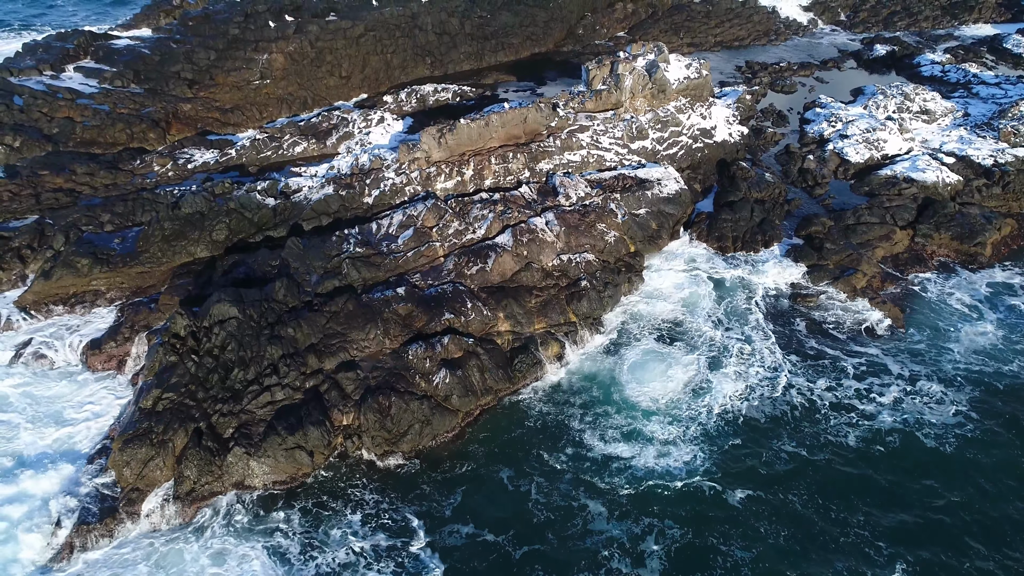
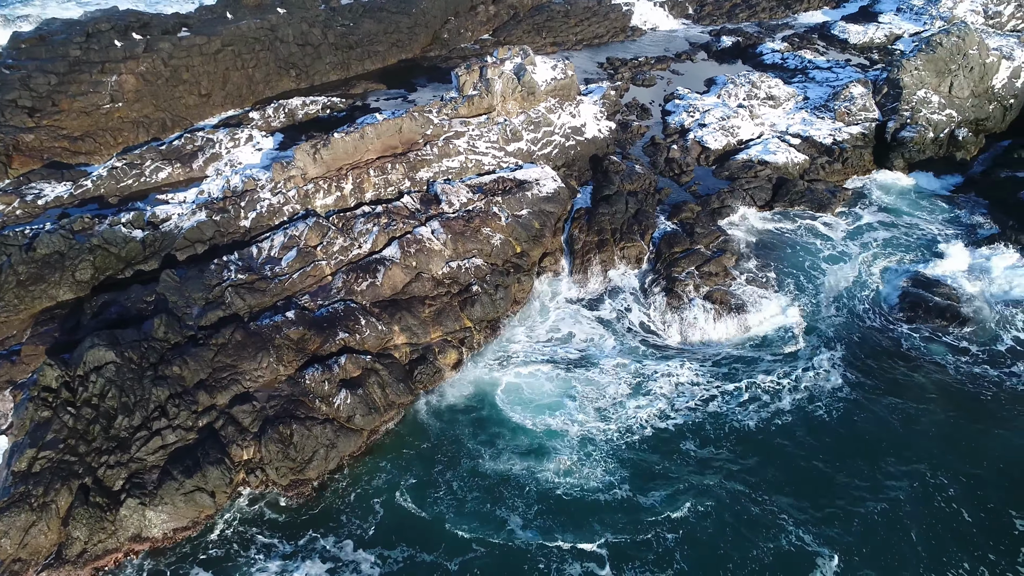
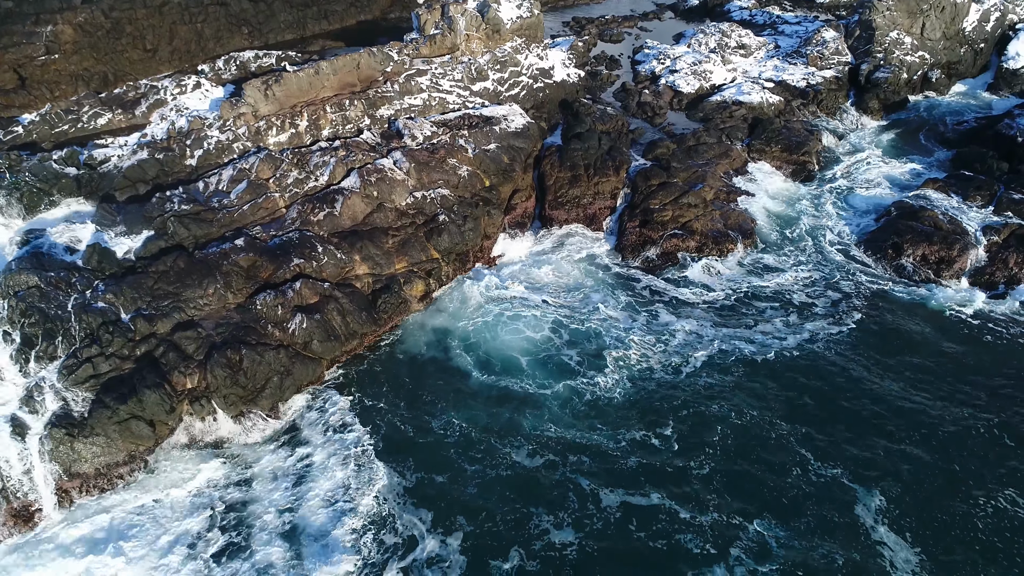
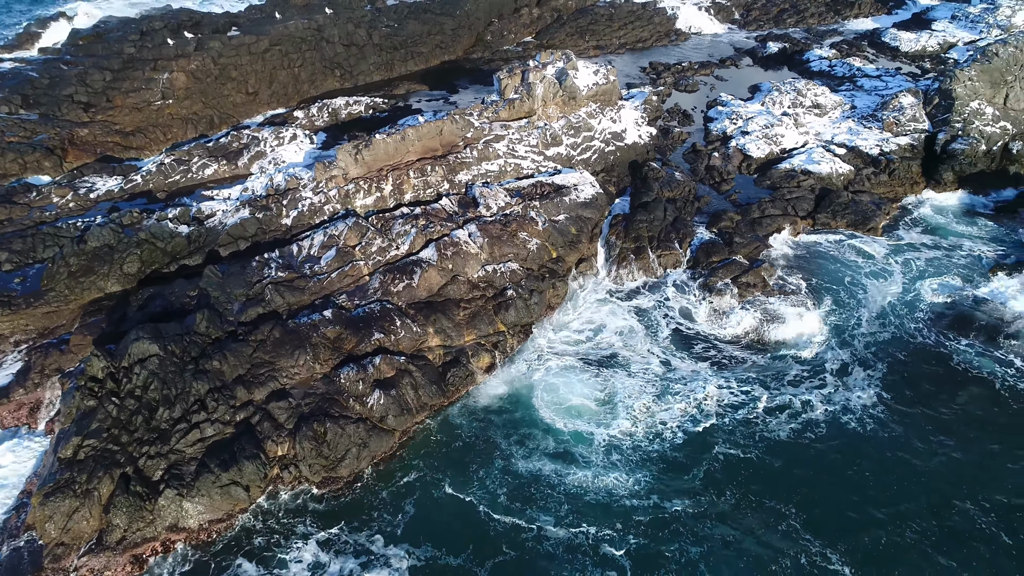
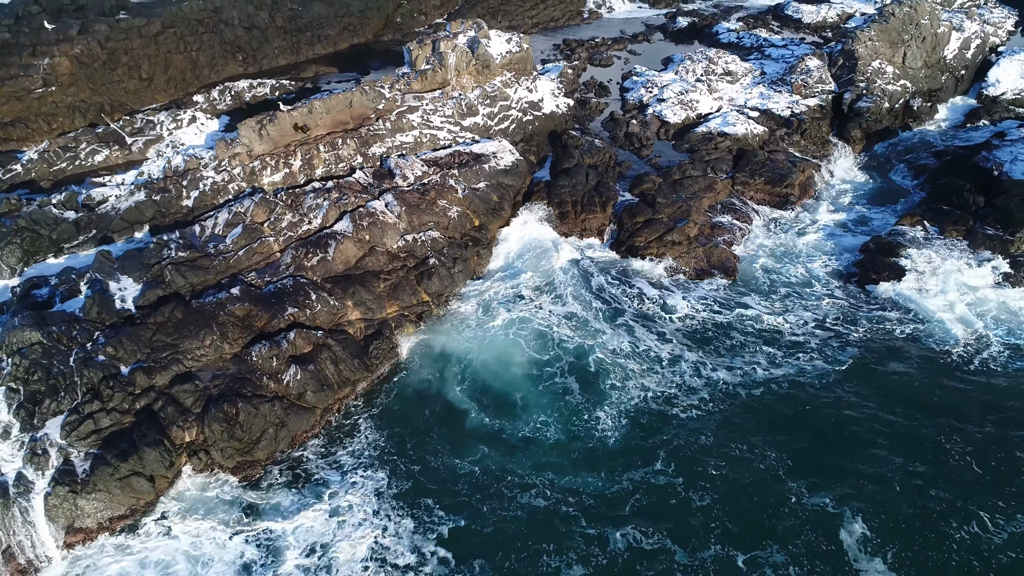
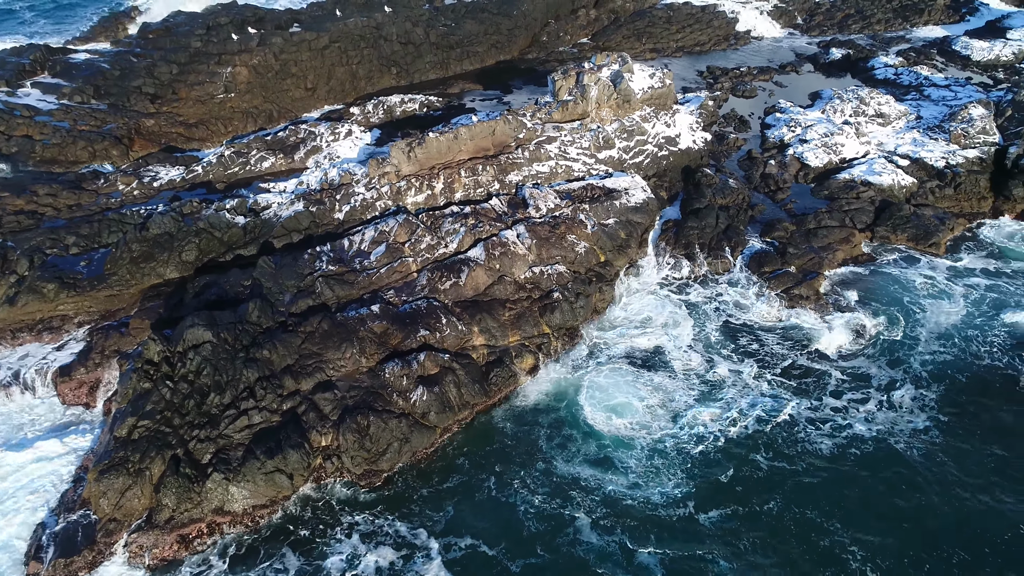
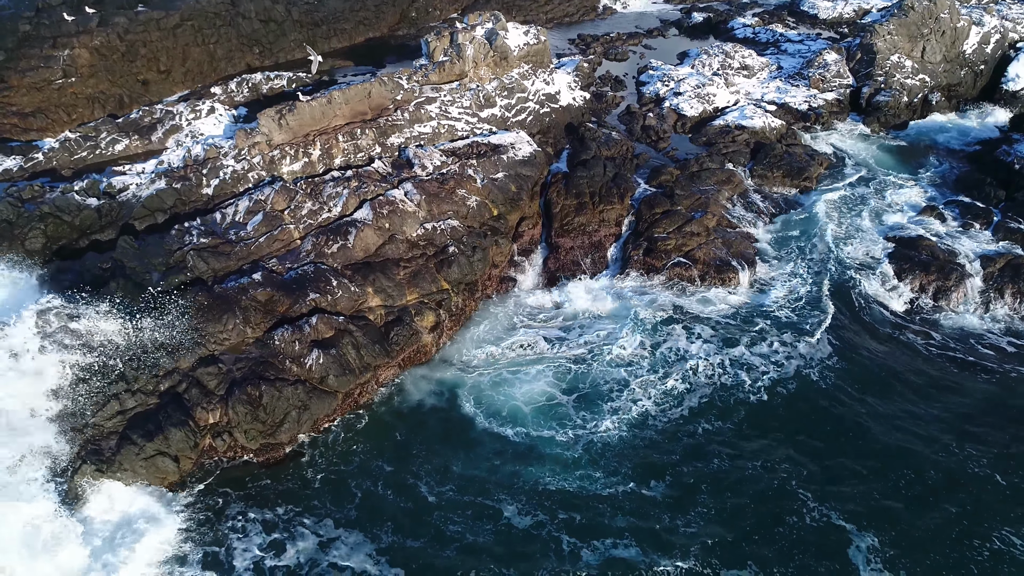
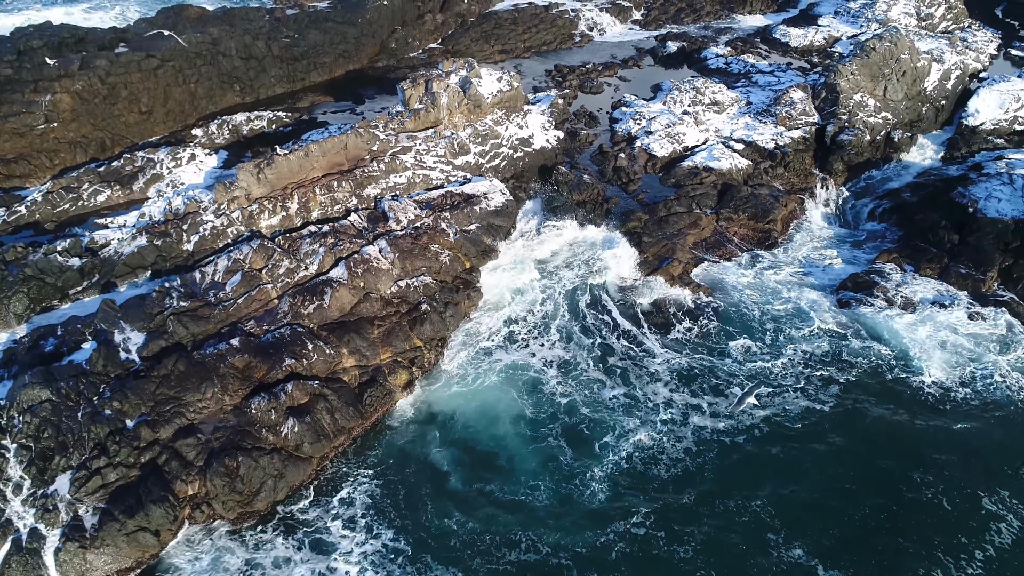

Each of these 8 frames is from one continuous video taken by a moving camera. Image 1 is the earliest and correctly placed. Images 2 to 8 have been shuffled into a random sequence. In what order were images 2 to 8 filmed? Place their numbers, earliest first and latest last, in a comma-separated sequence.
6, 4, 2, 7, 3, 5, 8
